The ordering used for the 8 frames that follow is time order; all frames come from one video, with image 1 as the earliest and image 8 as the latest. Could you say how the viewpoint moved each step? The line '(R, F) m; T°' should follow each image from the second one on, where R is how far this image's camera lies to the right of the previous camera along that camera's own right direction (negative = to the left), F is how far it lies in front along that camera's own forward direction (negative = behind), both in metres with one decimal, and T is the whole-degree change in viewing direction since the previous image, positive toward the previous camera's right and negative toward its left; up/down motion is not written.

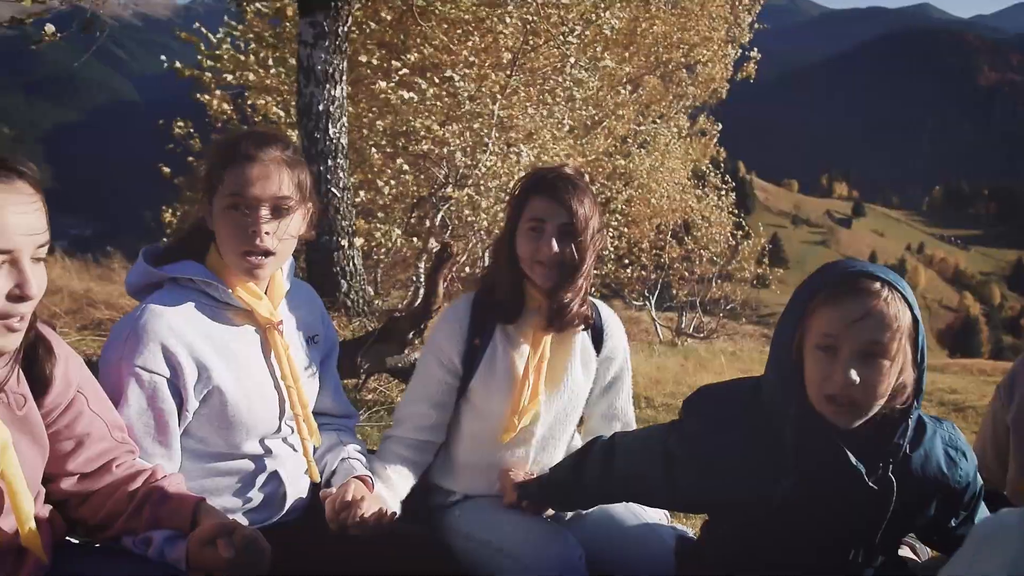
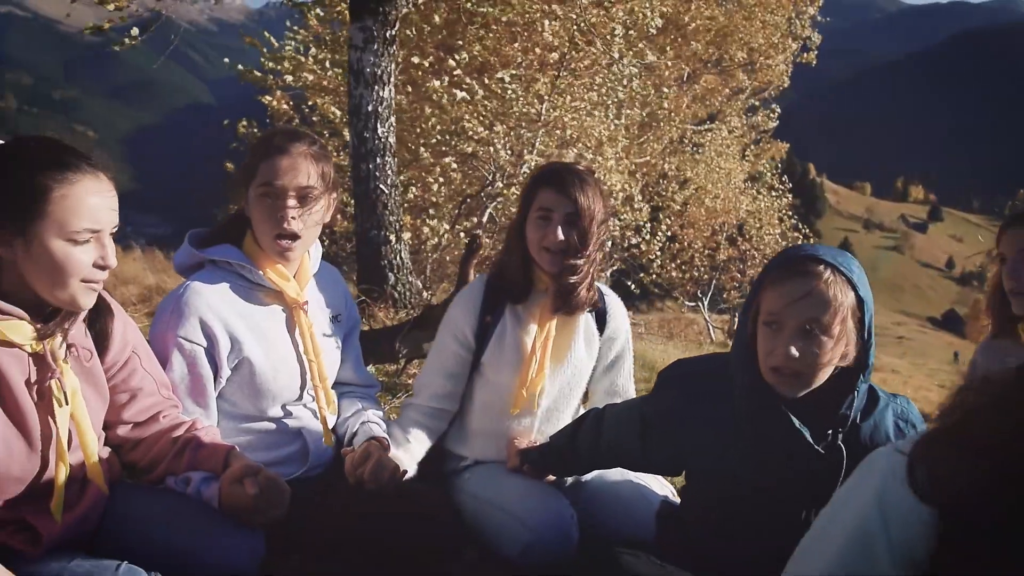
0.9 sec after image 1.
(+0.2, -0.3) m; -5°
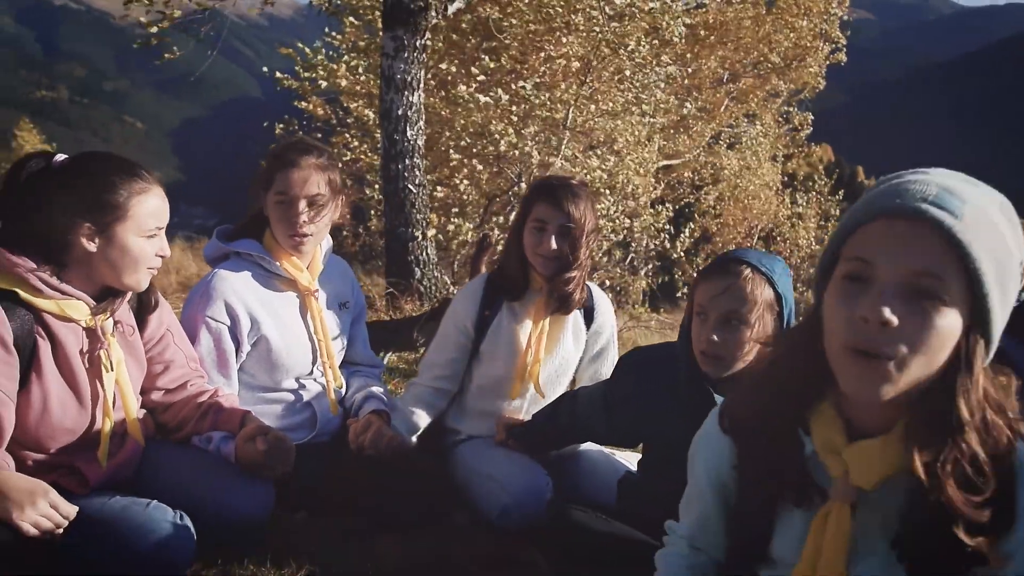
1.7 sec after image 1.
(+0.2, -0.4) m; -3°
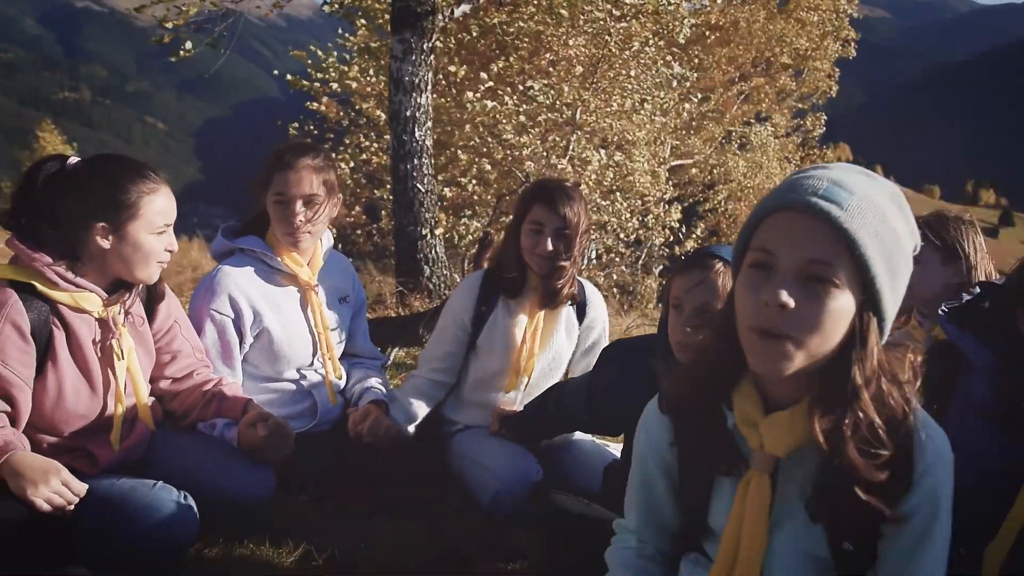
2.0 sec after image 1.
(+0.1, -0.1) m; -1°
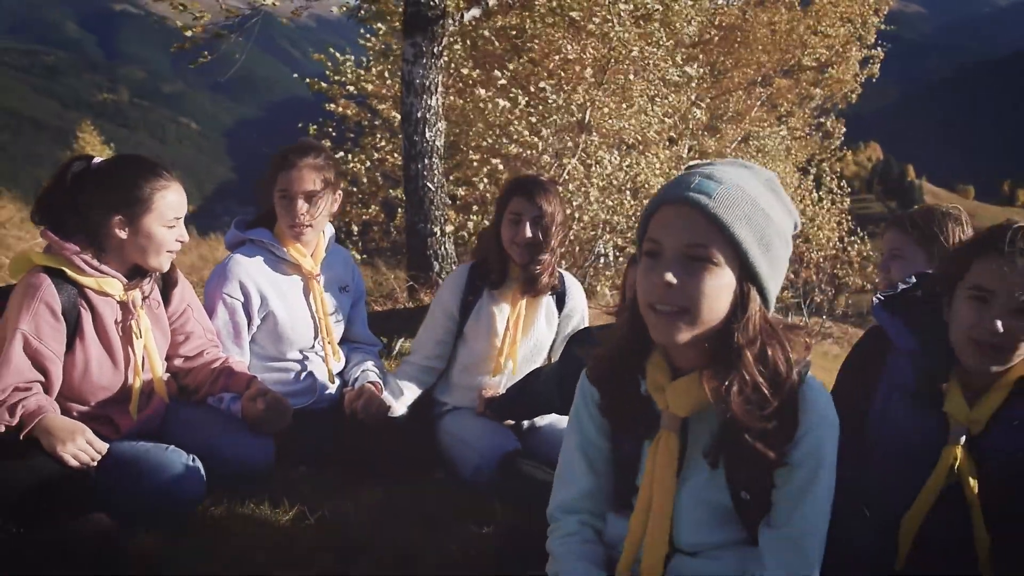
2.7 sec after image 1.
(+0.2, -0.3) m; -2°
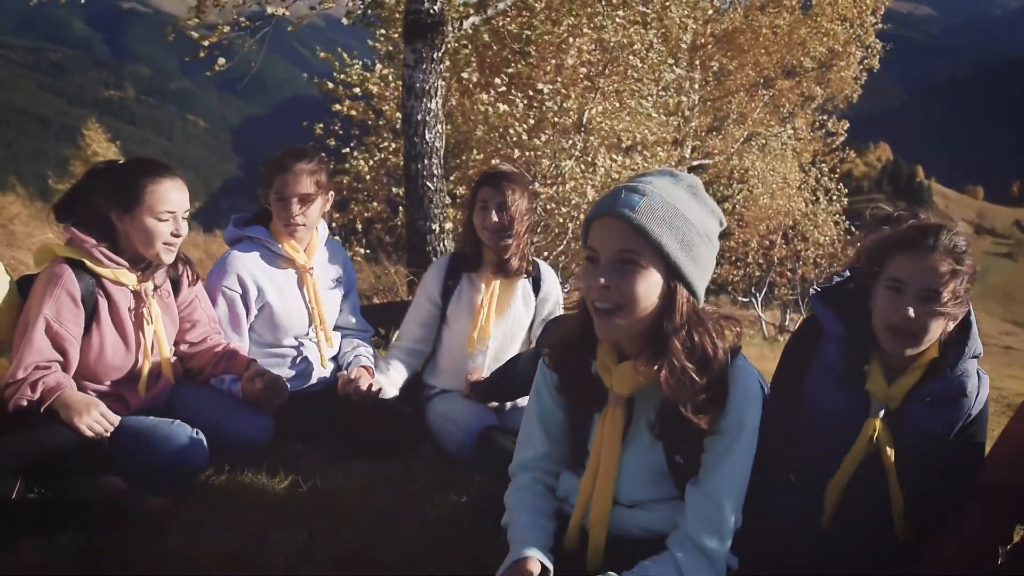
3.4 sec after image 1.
(+0.1, -0.3) m; -1°
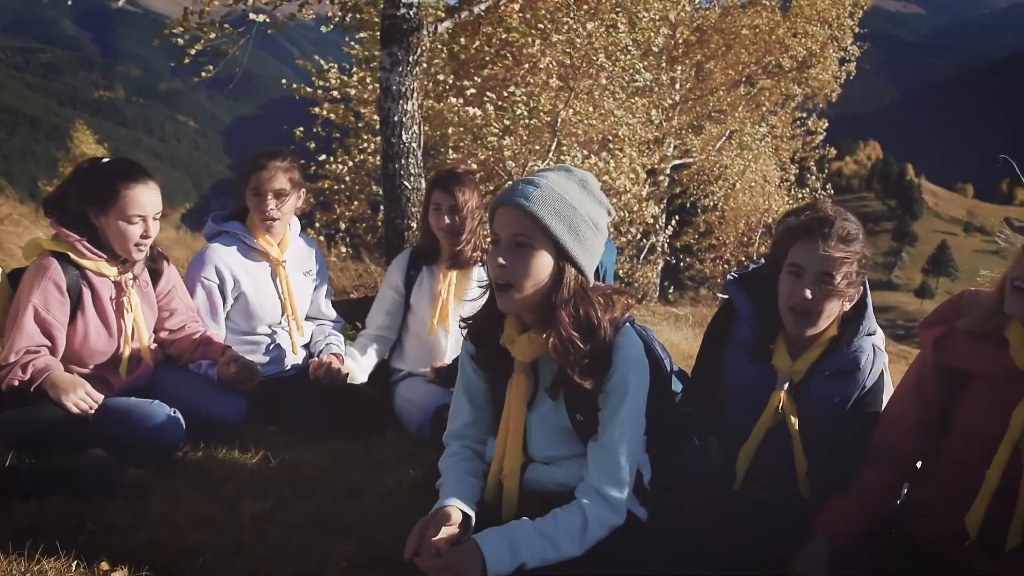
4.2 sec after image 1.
(+0.2, -0.3) m; +1°
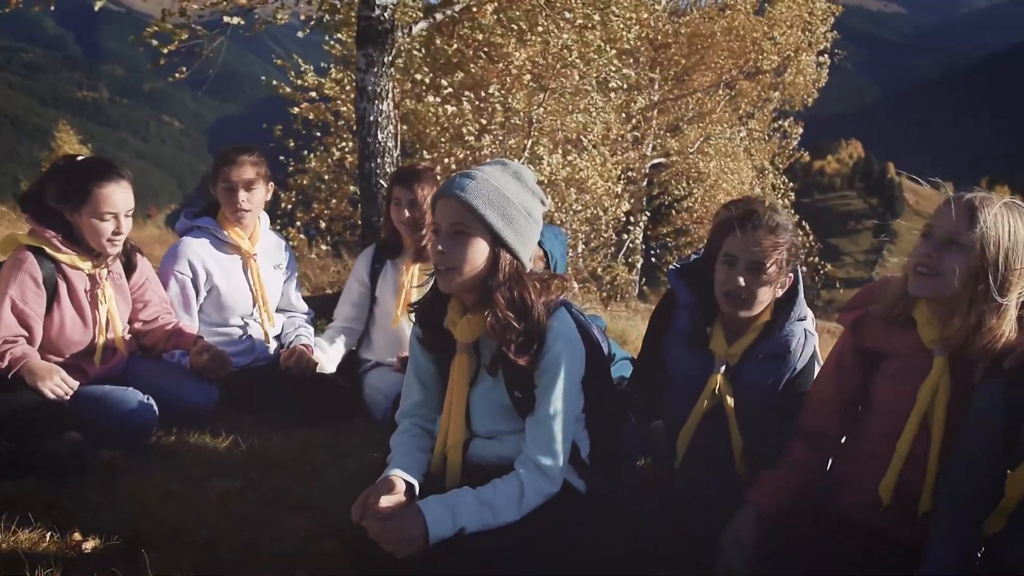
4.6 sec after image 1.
(+0.1, -0.2) m; +1°
